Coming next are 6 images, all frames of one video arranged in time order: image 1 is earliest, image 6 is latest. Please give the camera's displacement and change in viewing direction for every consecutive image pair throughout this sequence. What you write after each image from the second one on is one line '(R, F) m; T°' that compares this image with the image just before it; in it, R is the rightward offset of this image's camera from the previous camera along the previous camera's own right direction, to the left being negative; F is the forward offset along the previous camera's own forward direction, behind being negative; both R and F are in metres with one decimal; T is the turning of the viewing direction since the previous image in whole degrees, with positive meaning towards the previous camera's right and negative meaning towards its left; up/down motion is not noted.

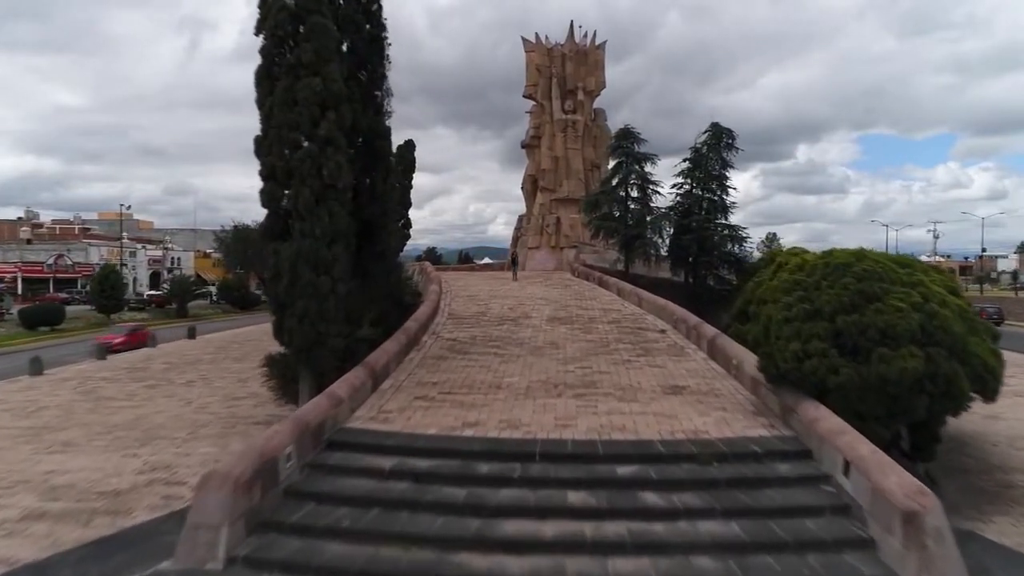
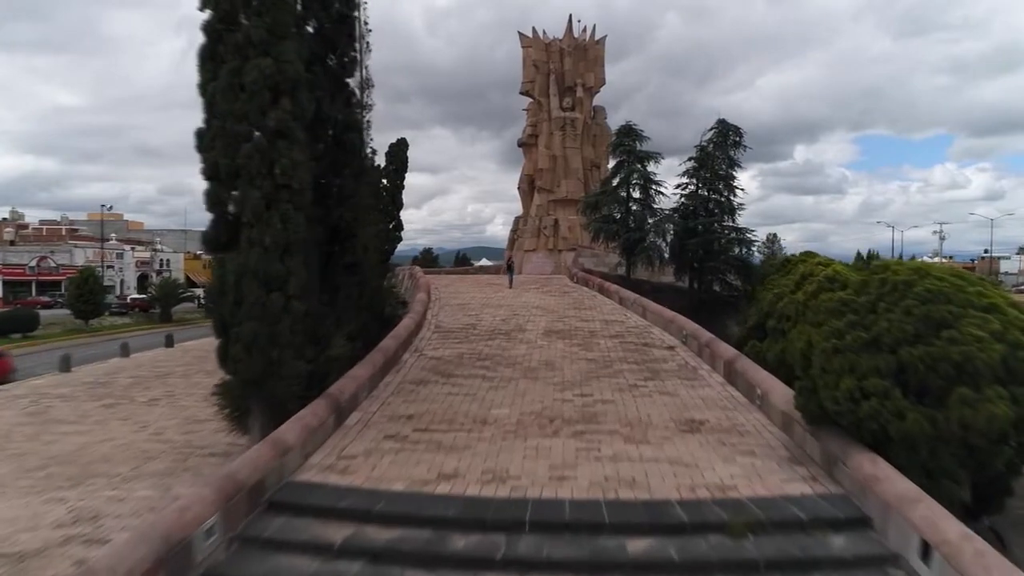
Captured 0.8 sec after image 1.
(+0.2, +1.6) m; 0°
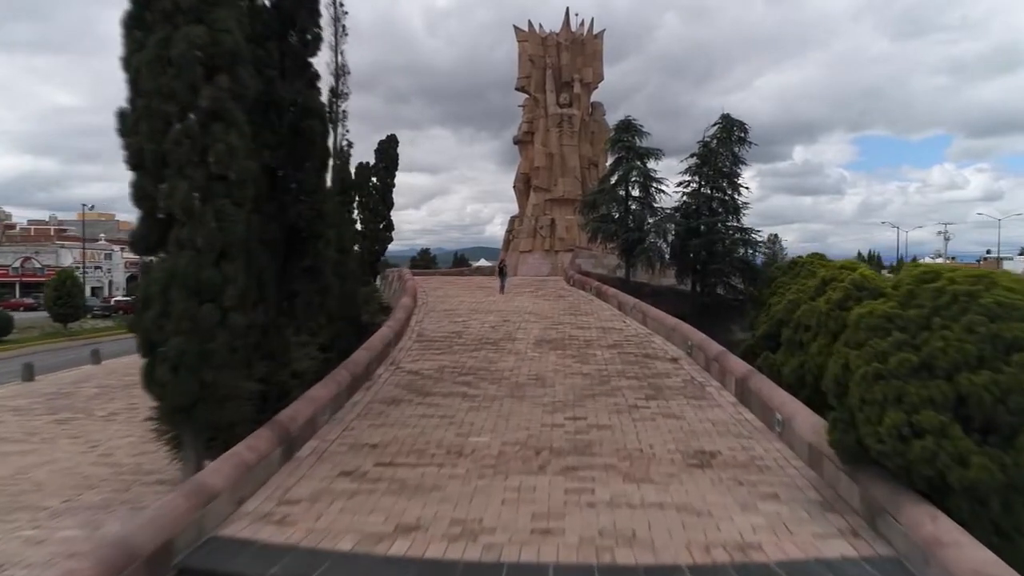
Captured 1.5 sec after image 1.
(+0.3, +1.4) m; 0°
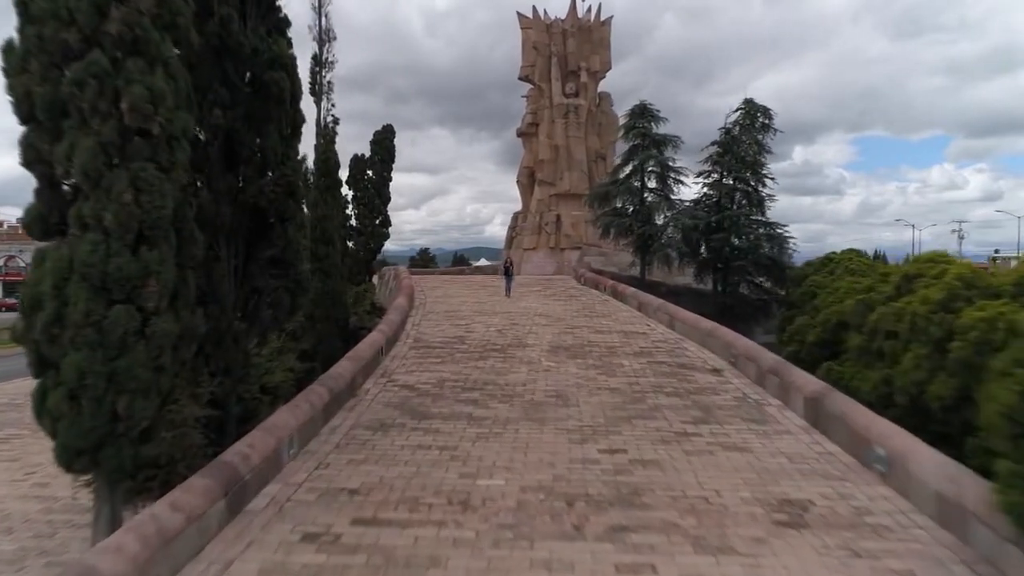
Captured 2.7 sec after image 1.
(-0.3, +2.0) m; 0°
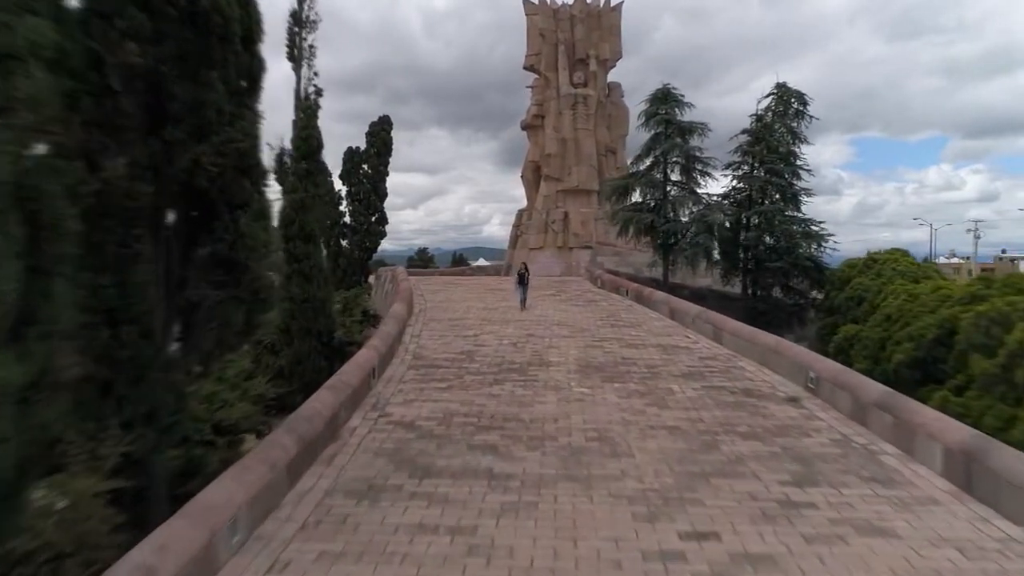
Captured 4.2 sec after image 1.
(-0.4, +2.3) m; 0°
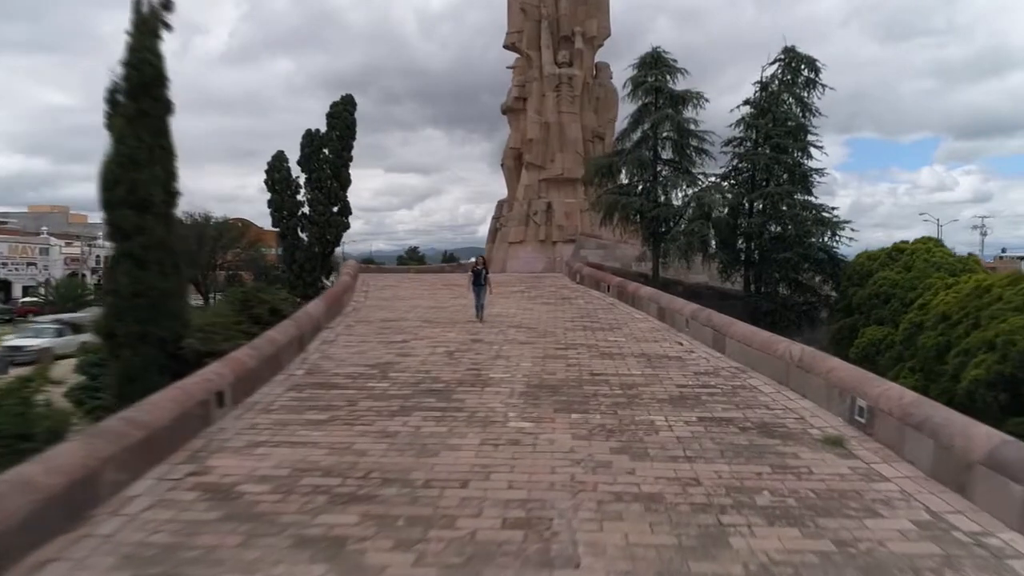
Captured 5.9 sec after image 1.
(+1.0, +3.0) m; 0°
